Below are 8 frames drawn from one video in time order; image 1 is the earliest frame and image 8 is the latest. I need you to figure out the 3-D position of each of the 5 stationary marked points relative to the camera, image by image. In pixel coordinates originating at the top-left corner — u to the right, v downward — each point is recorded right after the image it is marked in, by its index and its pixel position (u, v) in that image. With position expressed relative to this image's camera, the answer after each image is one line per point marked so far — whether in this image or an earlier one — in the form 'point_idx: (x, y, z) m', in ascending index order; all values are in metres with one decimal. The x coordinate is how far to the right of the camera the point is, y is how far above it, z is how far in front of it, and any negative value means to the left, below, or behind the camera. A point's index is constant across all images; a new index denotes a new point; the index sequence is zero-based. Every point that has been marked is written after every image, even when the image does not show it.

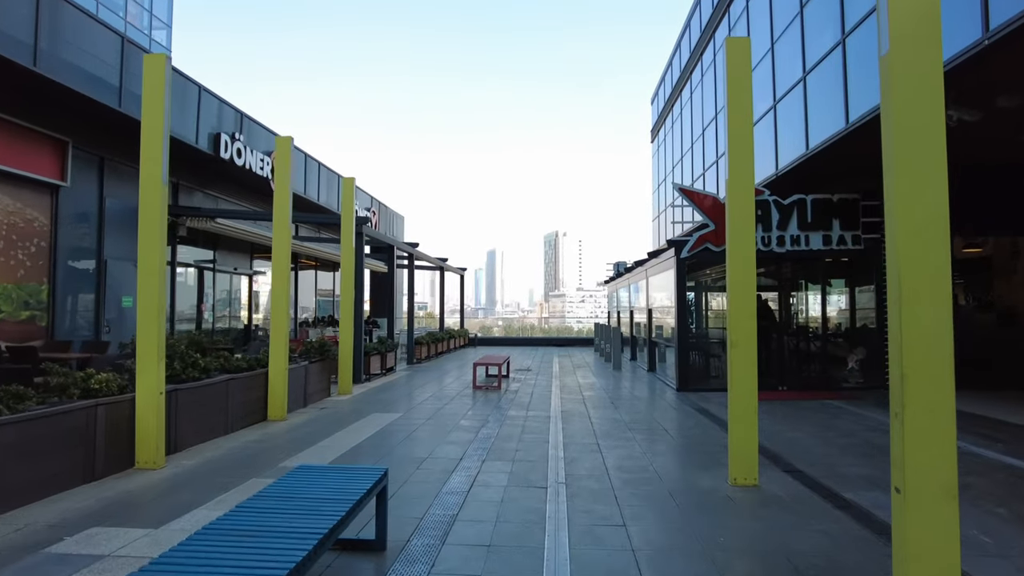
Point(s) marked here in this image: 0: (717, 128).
0: (+5.0, +3.9, +16.2) m
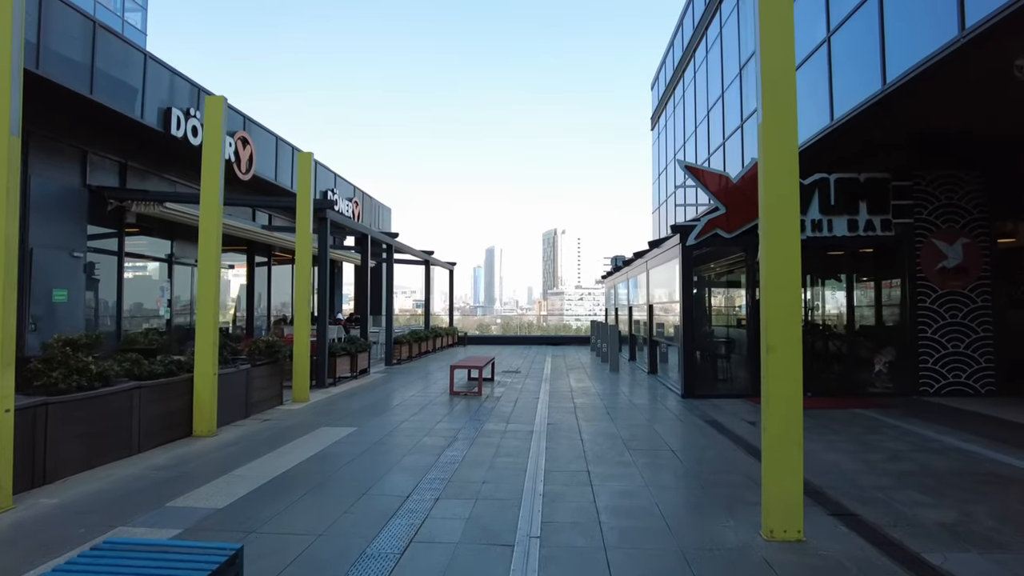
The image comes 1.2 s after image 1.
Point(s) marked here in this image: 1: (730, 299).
0: (+4.8, +4.0, +14.8) m
1: (+3.4, -0.2, +10.8) m
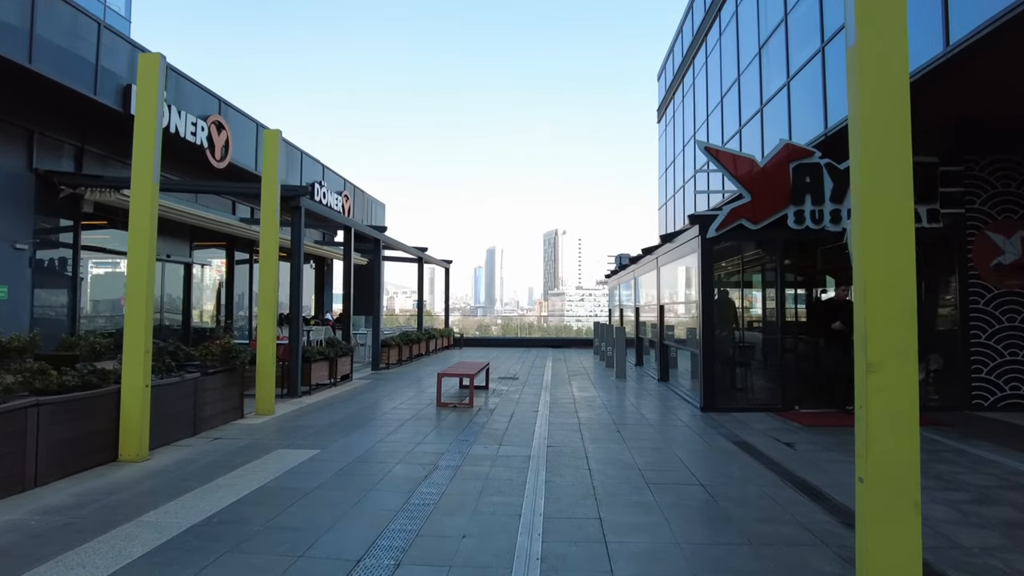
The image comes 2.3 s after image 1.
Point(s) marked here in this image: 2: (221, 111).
0: (+4.7, +4.0, +13.6) m
1: (+3.3, -0.2, +9.6) m
2: (-5.9, +3.6, +13.7) m
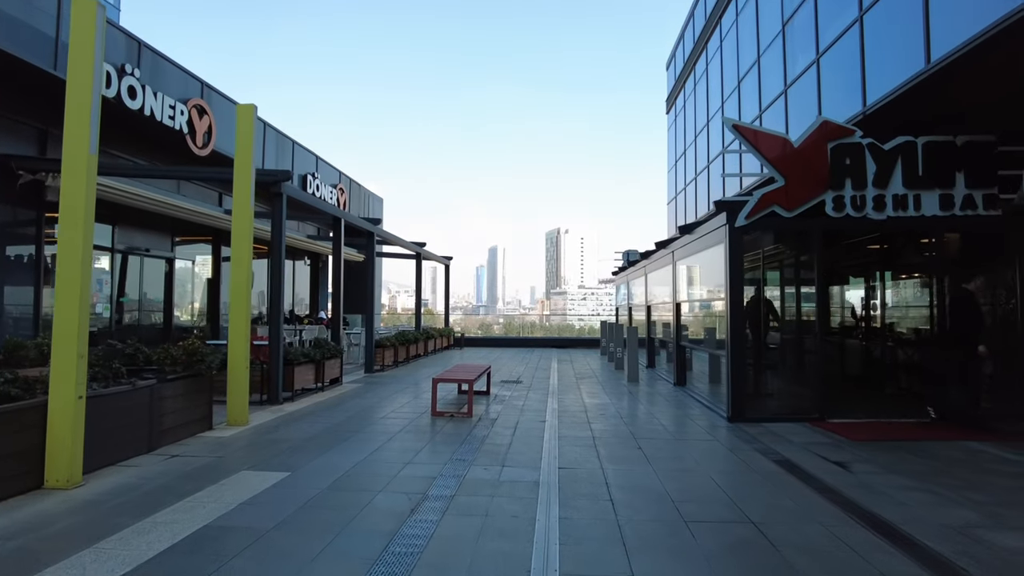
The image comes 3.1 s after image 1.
0: (+4.8, +4.1, +12.7) m
1: (+3.3, -0.1, +8.6) m
2: (-5.8, +3.7, +12.8) m
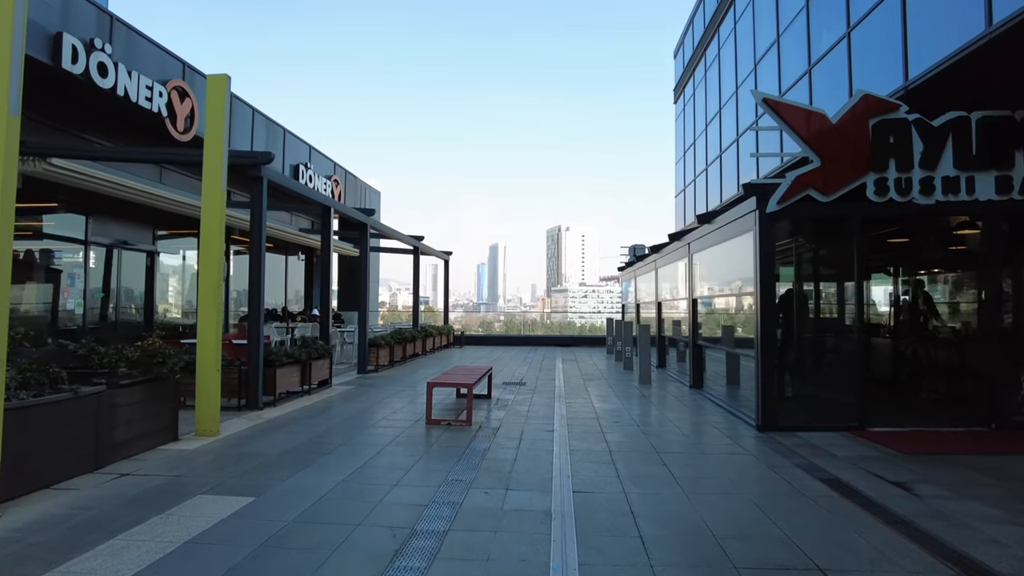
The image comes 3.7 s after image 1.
0: (+4.8, +4.2, +11.8) m
1: (+3.4, 0.0, +7.8) m
2: (-5.8, +3.7, +12.0) m
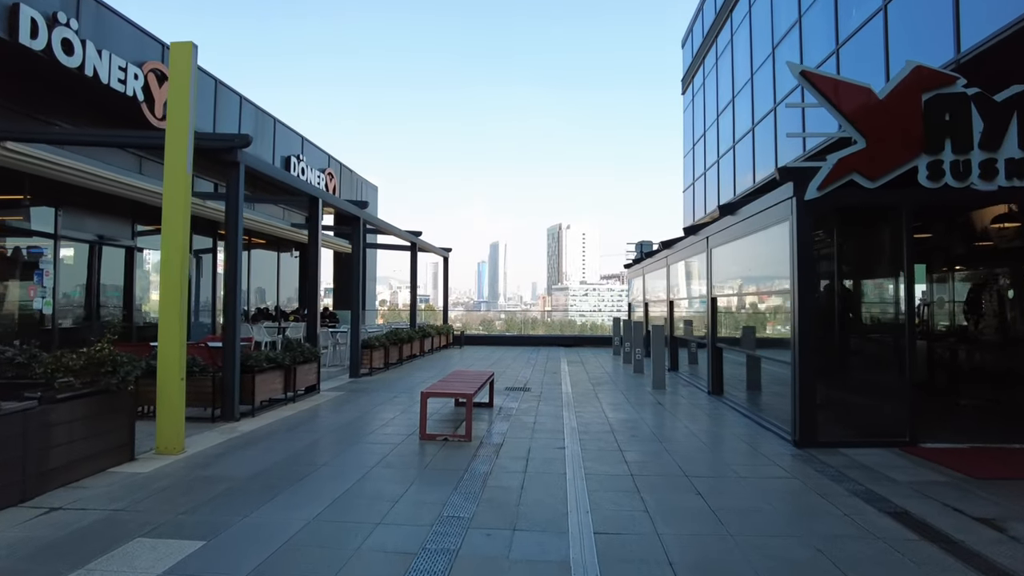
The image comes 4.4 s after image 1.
0: (+4.9, +4.2, +11.0) m
1: (+3.4, 0.0, +7.0) m
2: (-5.7, +3.8, +11.2) m
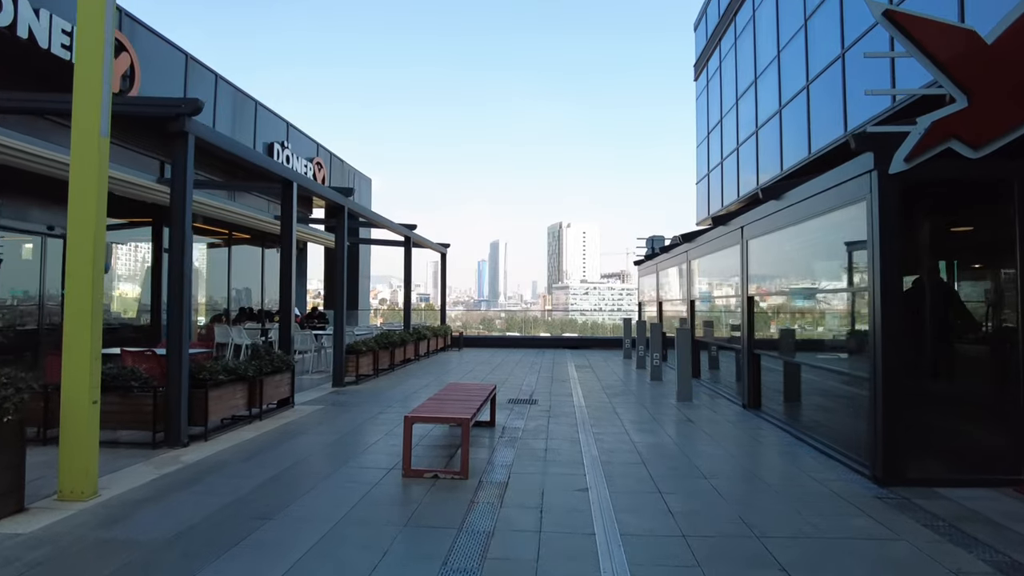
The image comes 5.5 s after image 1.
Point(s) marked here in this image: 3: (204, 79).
0: (+4.9, +4.2, +9.7) m
1: (+3.5, 0.0, +5.7) m
2: (-5.6, +3.8, +9.8) m
3: (-5.7, +3.9, +12.5) m
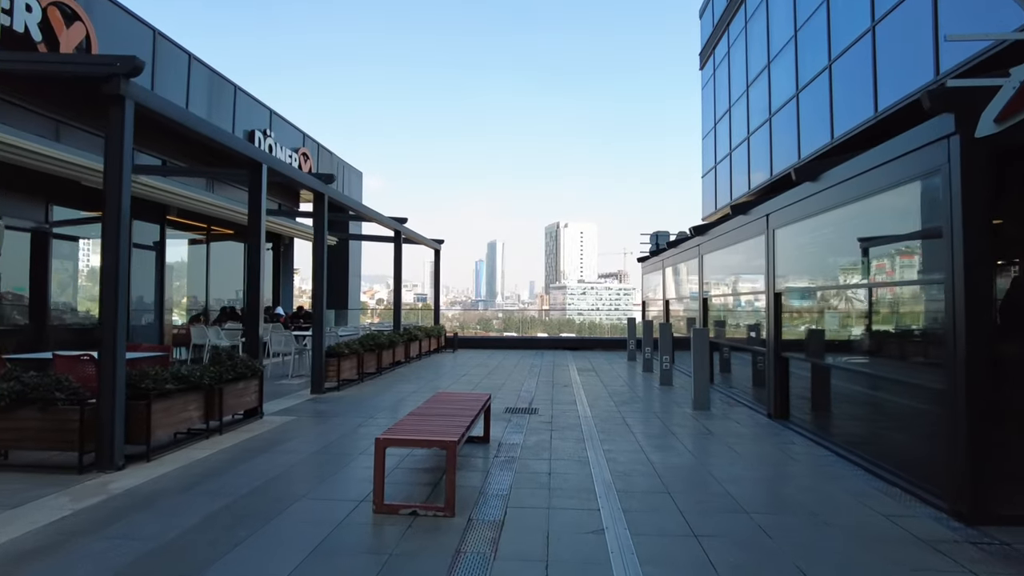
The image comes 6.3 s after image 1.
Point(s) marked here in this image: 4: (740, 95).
0: (+4.9, +4.3, +8.8) m
1: (+3.5, +0.1, +4.7) m
2: (-5.7, +3.9, +8.9) m
3: (-5.7, +3.9, +11.5) m
4: (+5.4, +4.5, +16.0) m
